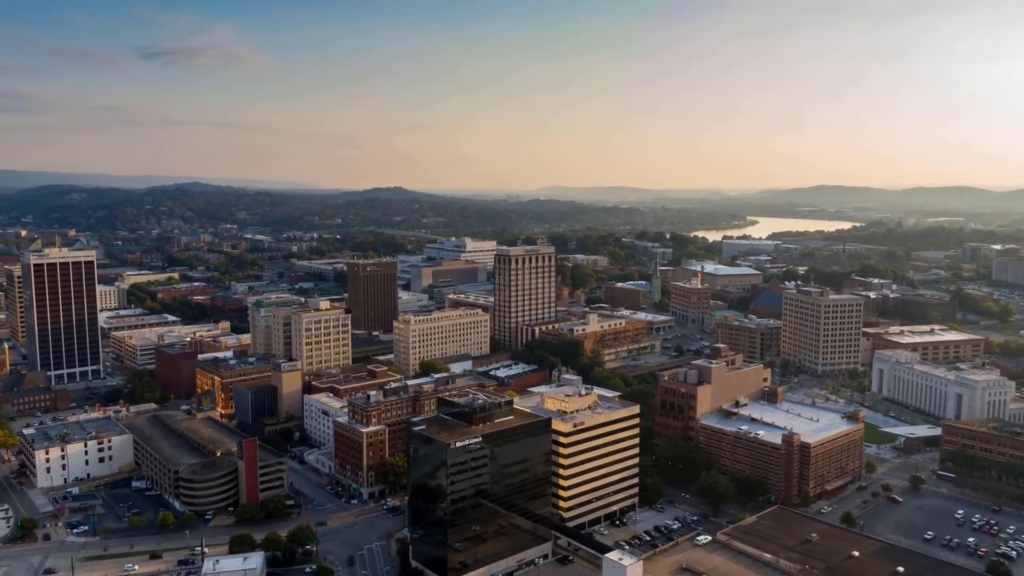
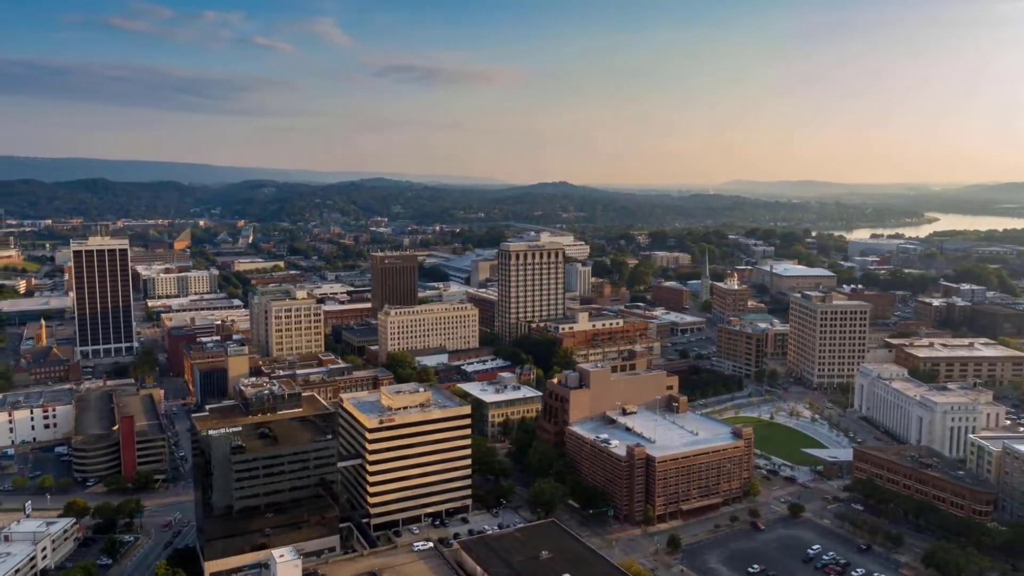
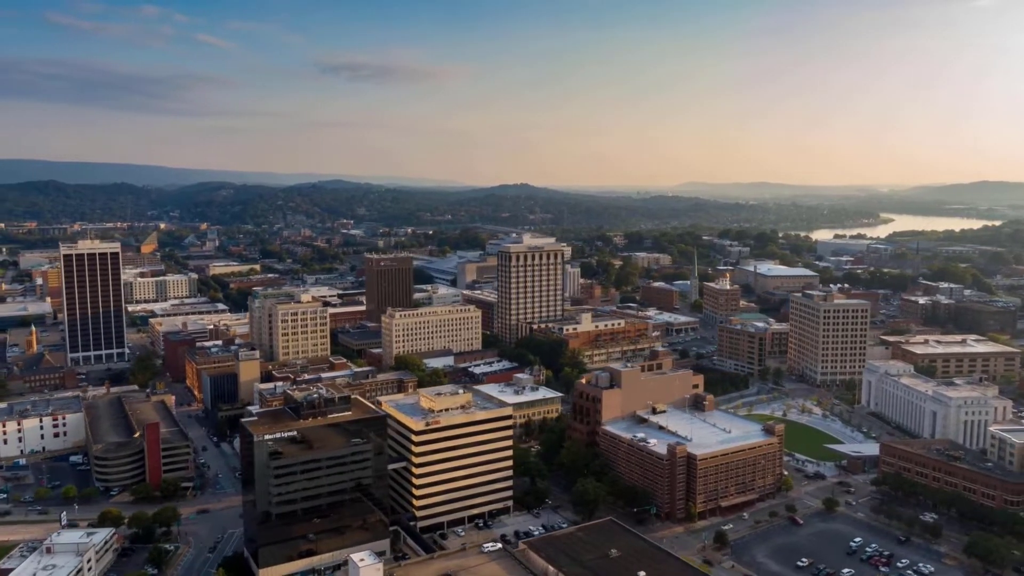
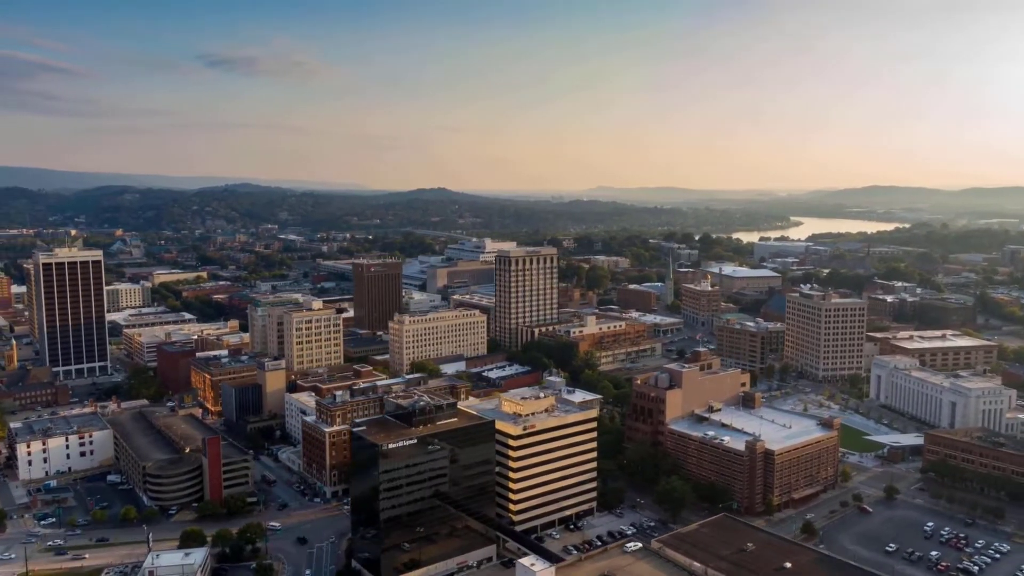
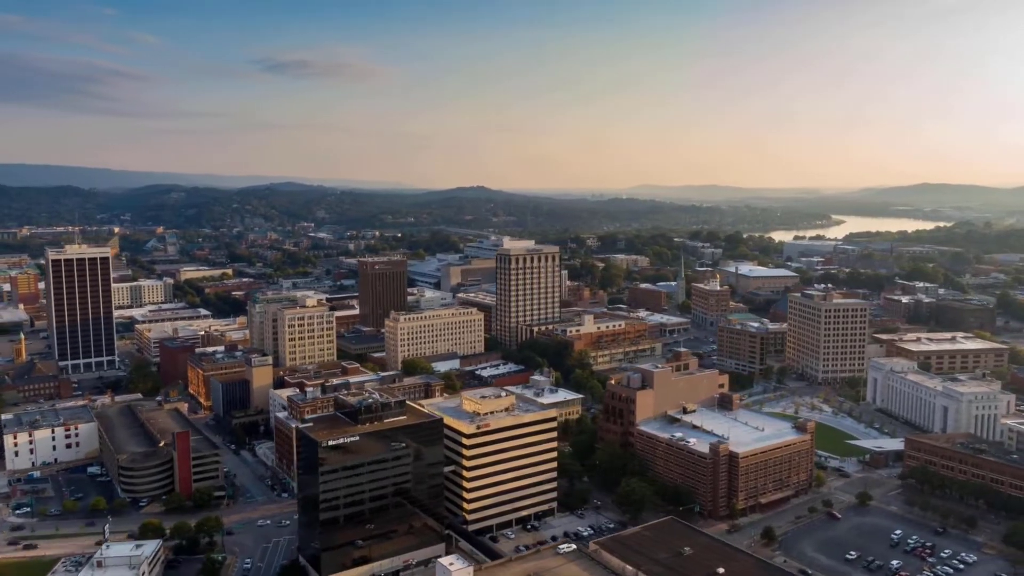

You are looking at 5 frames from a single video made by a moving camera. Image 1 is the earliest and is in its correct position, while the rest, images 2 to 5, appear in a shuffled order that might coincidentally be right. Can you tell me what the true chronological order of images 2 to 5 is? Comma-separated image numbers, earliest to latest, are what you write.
4, 5, 3, 2
